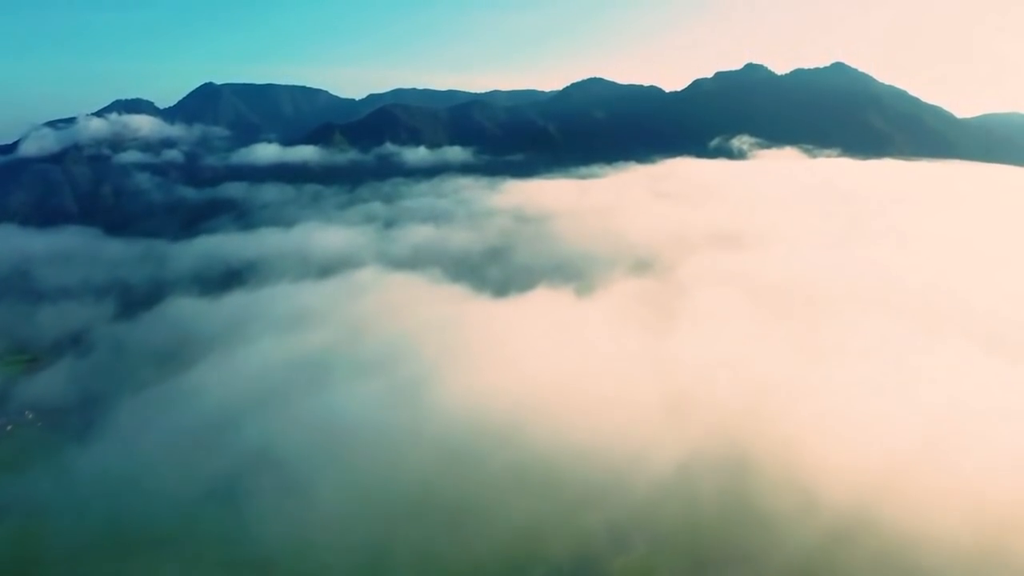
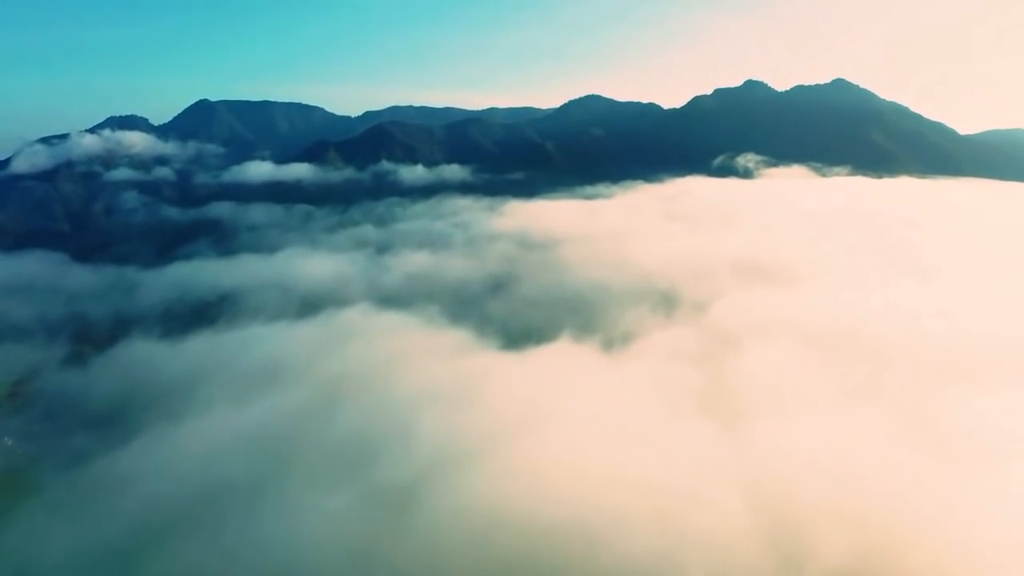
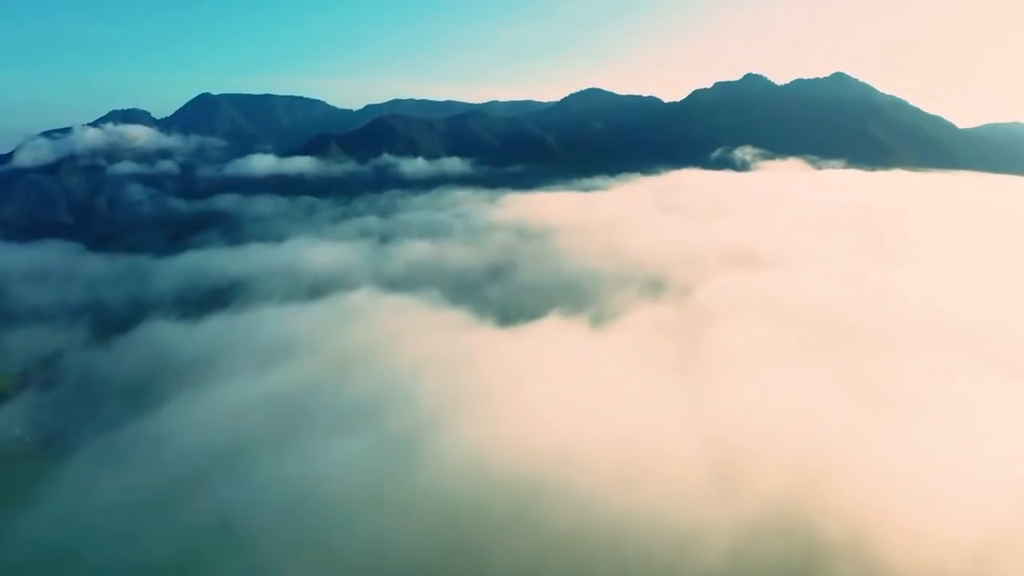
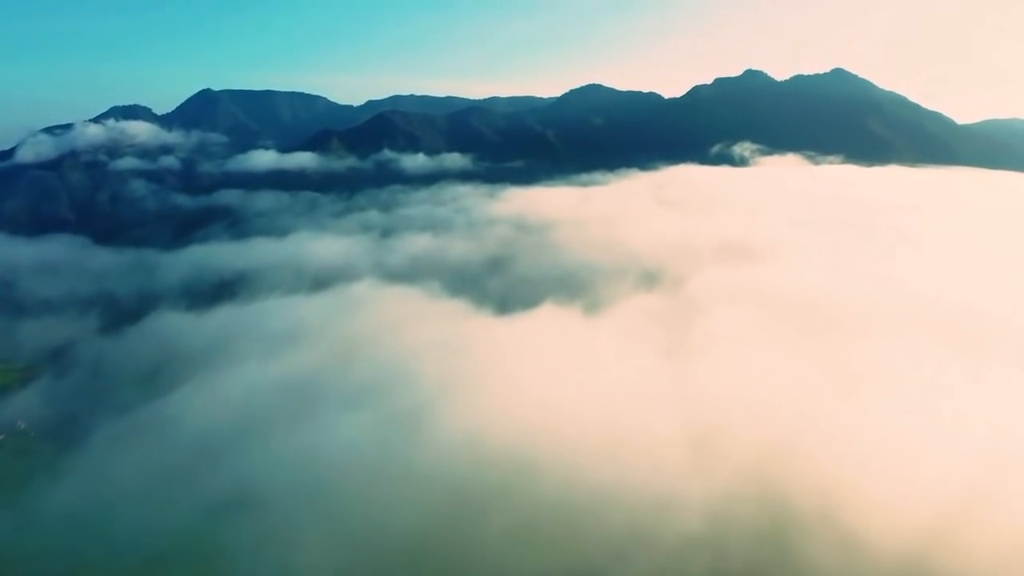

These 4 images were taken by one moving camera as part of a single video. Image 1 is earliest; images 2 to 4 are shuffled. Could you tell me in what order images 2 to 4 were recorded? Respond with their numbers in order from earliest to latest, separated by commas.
4, 3, 2
